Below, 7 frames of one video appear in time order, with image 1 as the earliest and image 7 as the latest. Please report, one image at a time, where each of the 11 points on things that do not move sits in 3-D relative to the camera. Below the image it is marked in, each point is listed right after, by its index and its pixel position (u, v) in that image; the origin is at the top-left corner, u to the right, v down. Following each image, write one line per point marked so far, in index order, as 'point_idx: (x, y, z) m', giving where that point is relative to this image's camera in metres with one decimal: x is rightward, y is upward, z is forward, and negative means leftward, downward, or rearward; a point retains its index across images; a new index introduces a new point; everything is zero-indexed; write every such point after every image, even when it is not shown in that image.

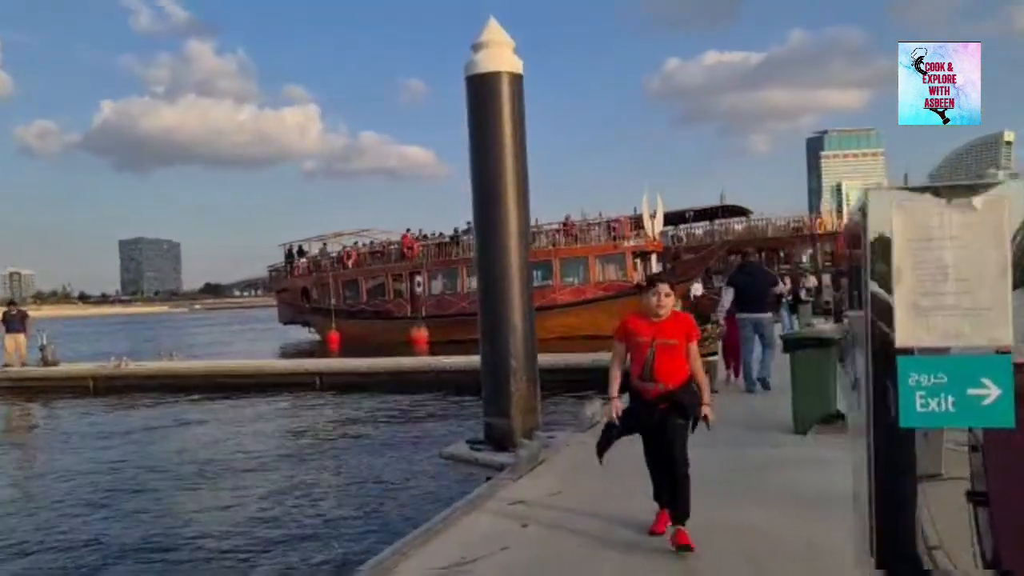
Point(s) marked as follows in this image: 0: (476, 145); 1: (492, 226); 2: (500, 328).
0: (-0.3, +1.2, +7.7) m
1: (-0.2, +0.5, +7.6) m
2: (-0.1, -0.3, +7.7) m
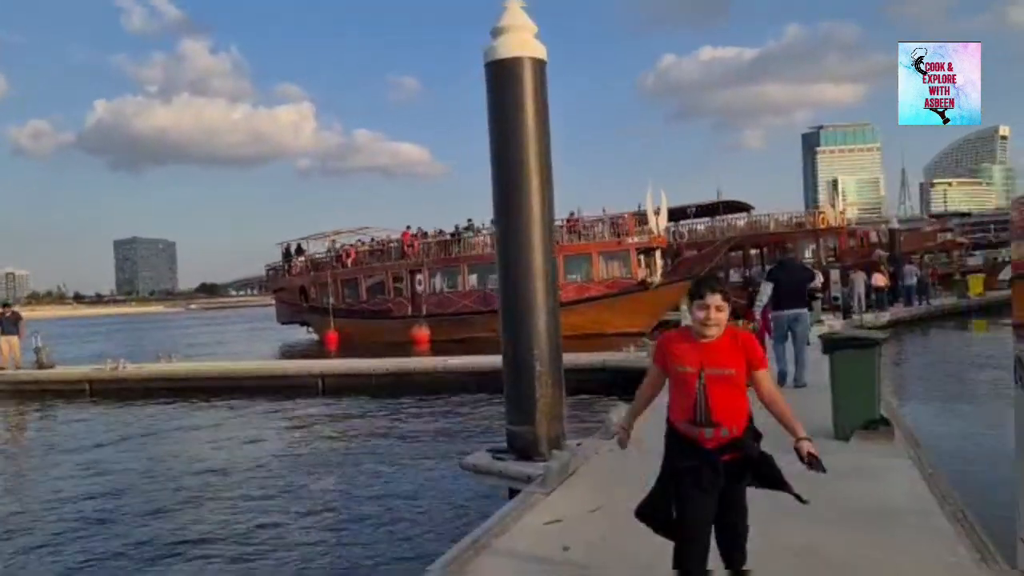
0: (-0.1, +1.2, +7.2) m
1: (0.0, +0.5, +7.2) m
2: (+0.1, -0.3, +7.2) m
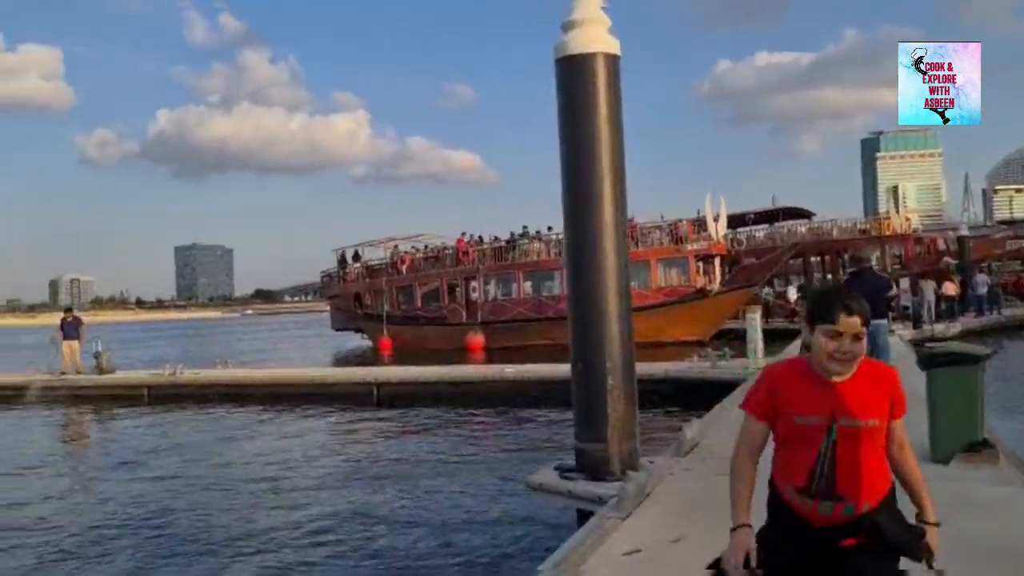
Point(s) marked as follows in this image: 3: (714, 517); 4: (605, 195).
0: (+0.4, +1.1, +6.8) m
1: (+0.5, +0.5, +6.8) m
2: (+0.6, -0.4, +6.8) m
3: (+1.3, -1.5, +5.9) m
4: (+0.7, +0.7, +6.7) m
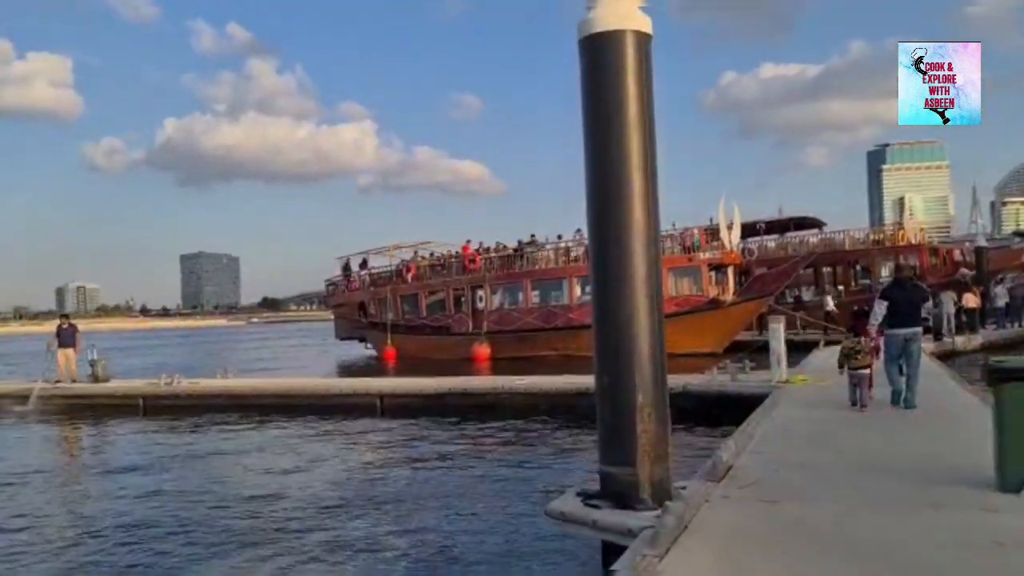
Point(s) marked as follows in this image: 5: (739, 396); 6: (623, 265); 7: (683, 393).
0: (+0.5, +1.1, +6.1) m
1: (+0.7, +0.4, +6.0) m
2: (+0.7, -0.4, +6.0) m
3: (+1.4, -1.5, +5.2) m
4: (+0.8, +0.6, +6.0) m
5: (+3.7, -1.8, +15.2) m
6: (+0.7, +0.2, +6.0) m
7: (+3.0, -1.8, +16.2) m
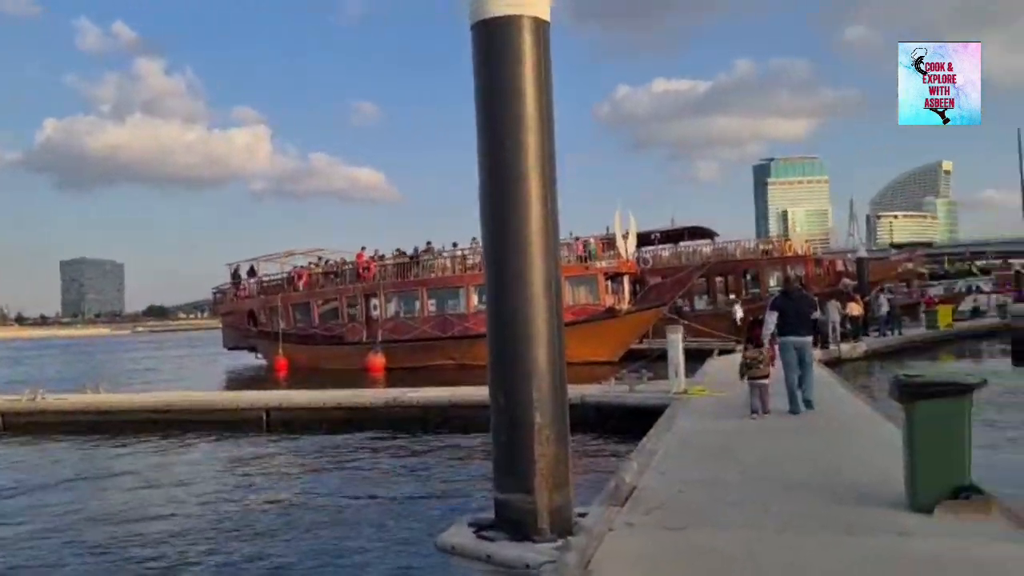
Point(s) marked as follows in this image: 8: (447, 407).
0: (-0.2, +1.0, +5.6) m
1: (0.0, +0.4, +5.5) m
2: (+0.1, -0.5, +5.5) m
3: (+0.8, -1.5, +4.7) m
4: (+0.1, +0.6, +5.5) m
5: (+2.0, -1.9, +14.9) m
6: (+0.1, +0.1, +5.5) m
7: (+1.2, -2.0, +15.8) m
8: (-1.2, -2.2, +17.2) m
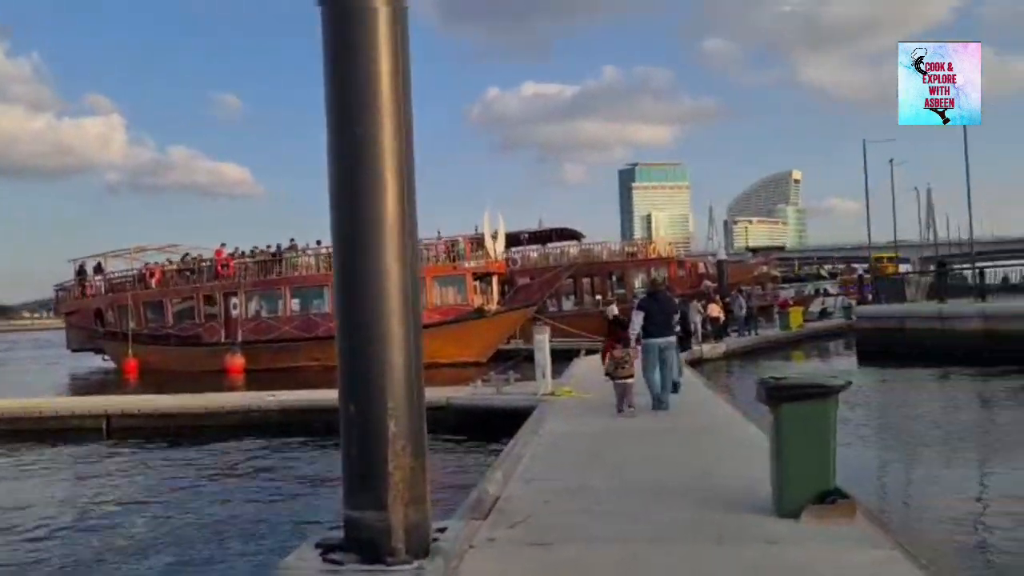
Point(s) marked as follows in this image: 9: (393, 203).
0: (-1.0, +1.1, +5.1) m
1: (-0.8, +0.4, +5.0) m
2: (-0.7, -0.5, +5.0) m
3: (+0.1, -1.5, +4.4) m
4: (-0.7, +0.6, +5.0) m
5: (-0.1, -1.9, +14.6) m
6: (-0.7, +0.1, +5.0) m
7: (-1.1, -2.0, +15.4) m
8: (-3.6, -2.2, +16.4) m
9: (-0.6, +0.5, +5.0) m
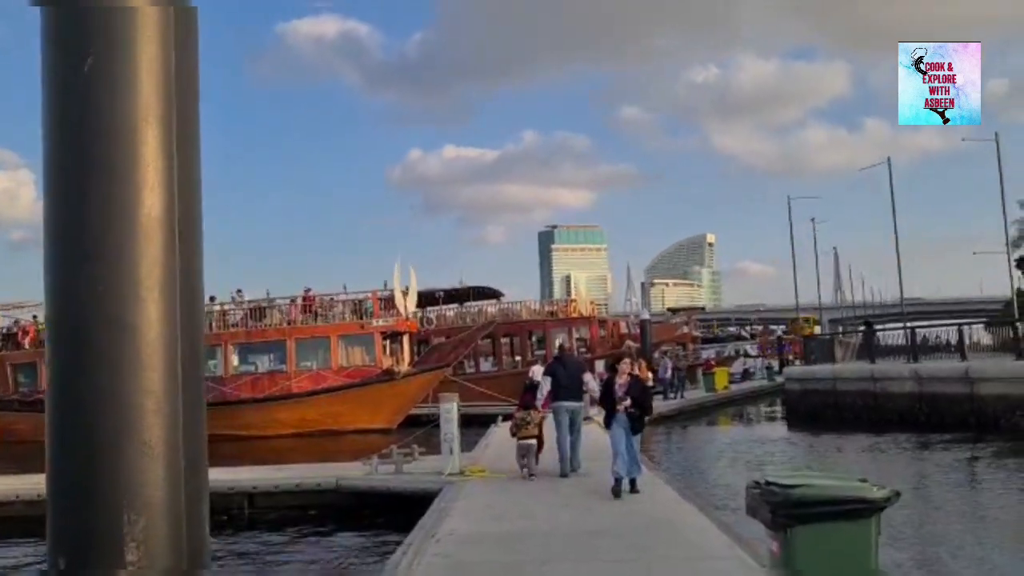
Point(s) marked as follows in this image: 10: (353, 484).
0: (-1.4, +0.9, +2.9) m
1: (-1.3, +0.2, +2.8) m
2: (-1.2, -0.6, +2.7) m
3: (-0.3, -1.7, +2.1) m
4: (-1.2, +0.4, +2.8) m
5: (-1.5, -2.7, +12.2) m
6: (-1.2, -0.1, +2.8) m
7: (-2.5, -2.8, +12.9) m
8: (-5.1, -3.1, +13.7) m
9: (-1.1, +0.3, +2.8) m
10: (-2.2, -2.7, +12.8) m
